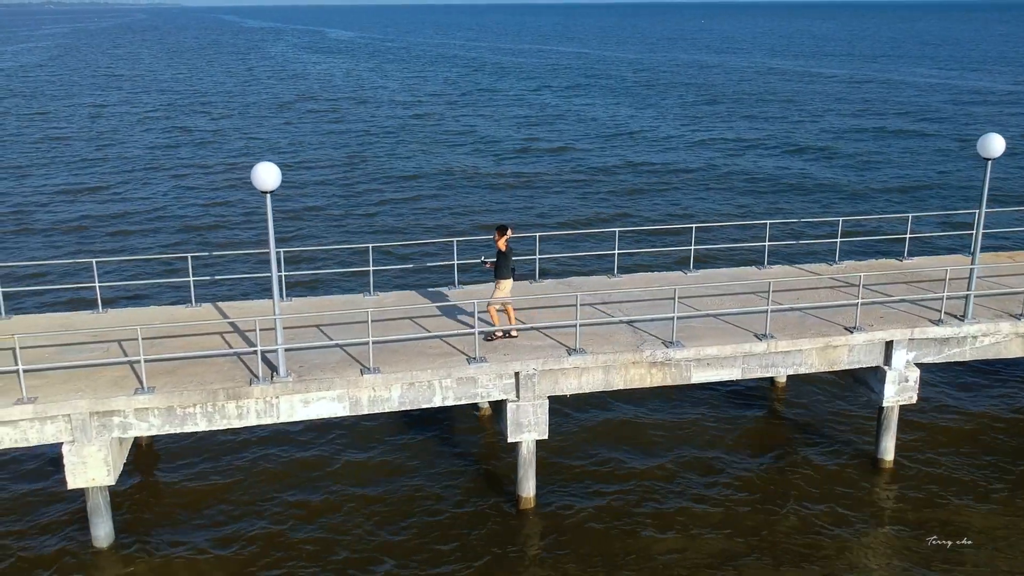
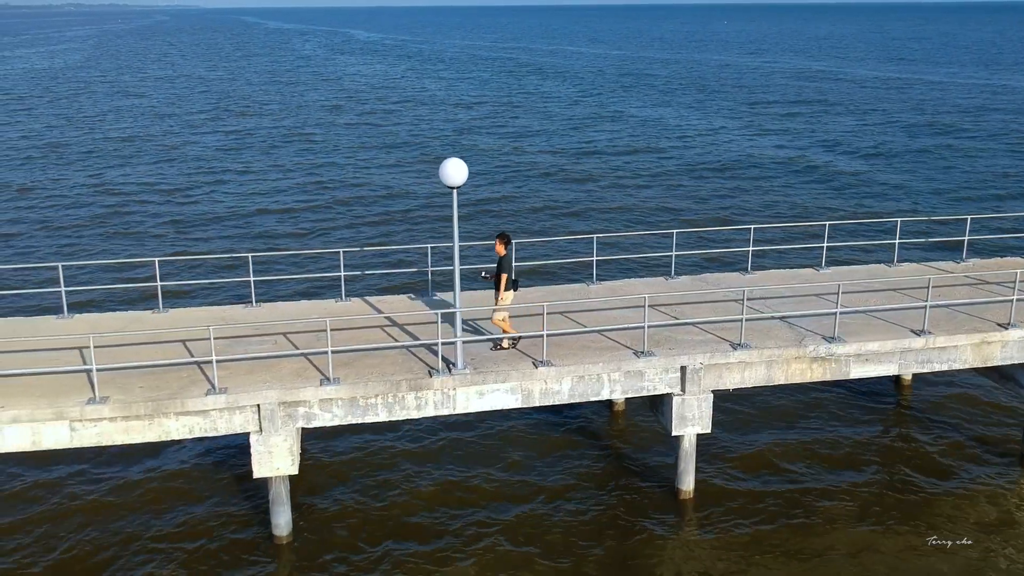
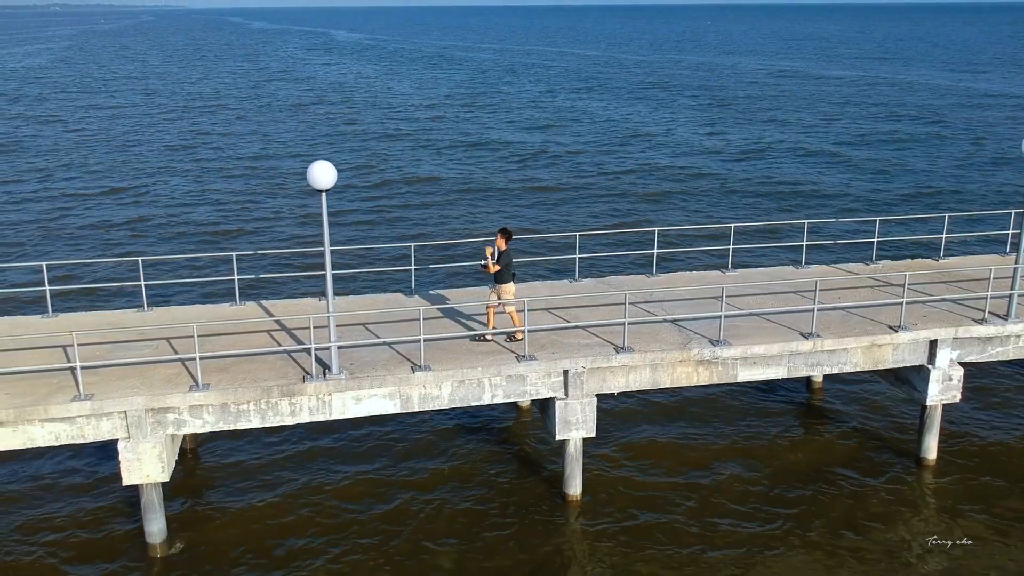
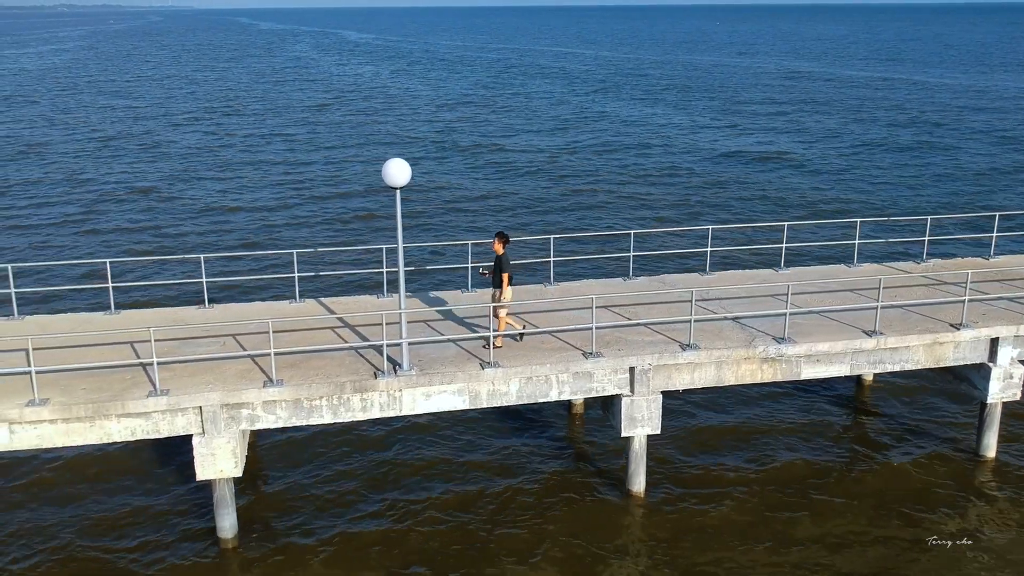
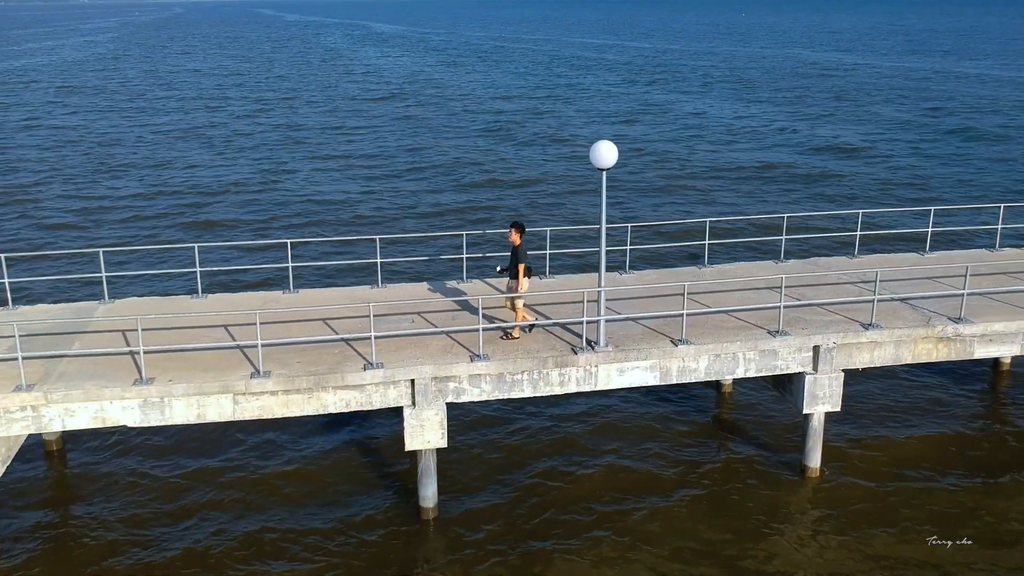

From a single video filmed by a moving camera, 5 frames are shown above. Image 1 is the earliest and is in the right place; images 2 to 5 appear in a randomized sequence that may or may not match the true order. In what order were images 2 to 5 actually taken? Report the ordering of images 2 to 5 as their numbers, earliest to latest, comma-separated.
3, 4, 2, 5
